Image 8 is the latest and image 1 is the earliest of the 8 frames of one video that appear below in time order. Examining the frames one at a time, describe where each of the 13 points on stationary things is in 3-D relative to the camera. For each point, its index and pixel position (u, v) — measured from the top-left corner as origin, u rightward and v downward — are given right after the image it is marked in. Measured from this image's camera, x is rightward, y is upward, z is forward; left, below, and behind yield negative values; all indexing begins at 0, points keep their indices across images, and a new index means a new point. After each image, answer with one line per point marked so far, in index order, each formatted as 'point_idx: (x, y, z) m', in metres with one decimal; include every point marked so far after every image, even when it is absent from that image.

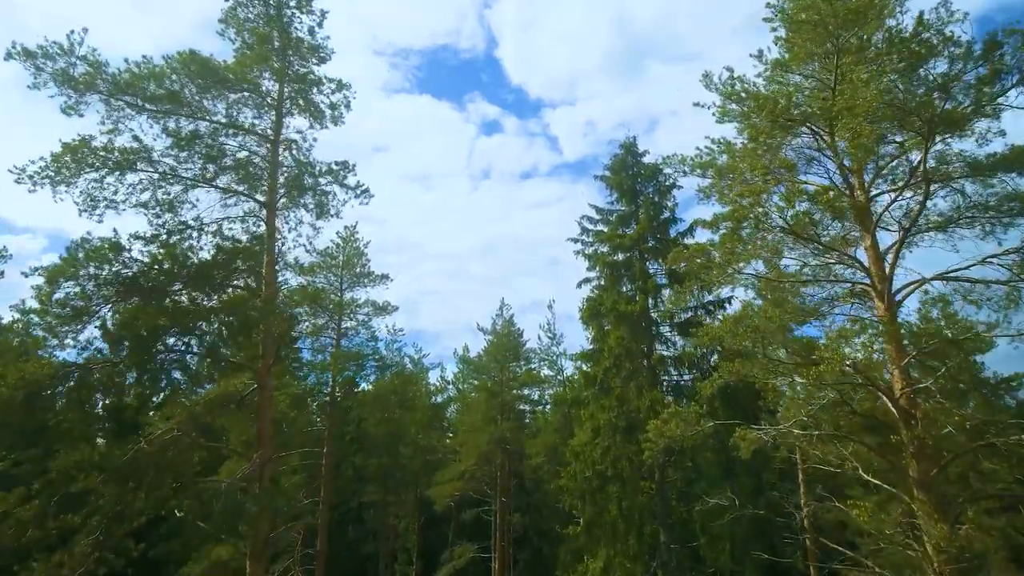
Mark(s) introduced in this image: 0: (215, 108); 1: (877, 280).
0: (-5.2, +3.1, +13.7) m
1: (+6.2, +0.1, +13.4) m
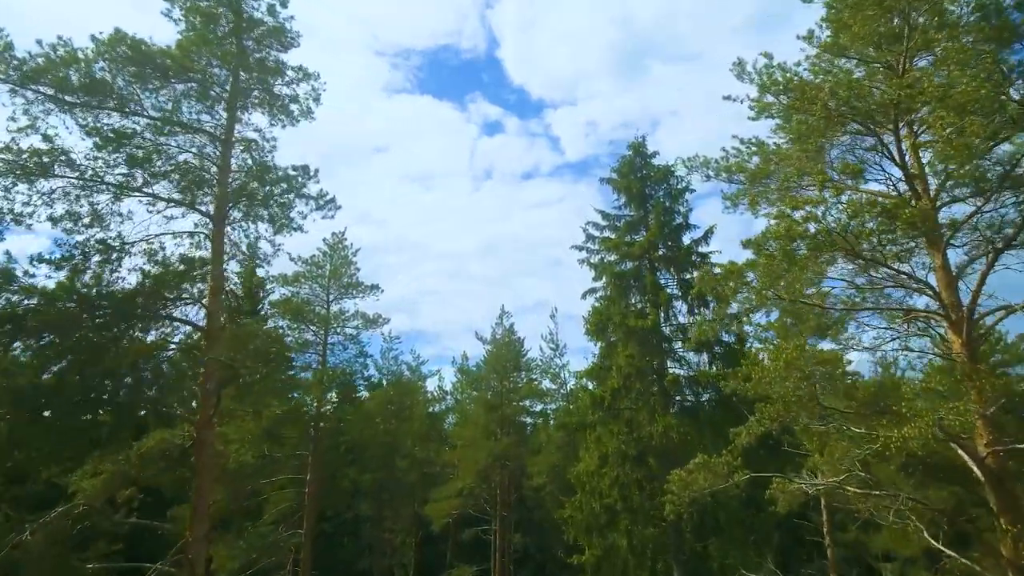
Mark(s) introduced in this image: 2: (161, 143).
0: (-5.3, +2.7, +11.4) m
1: (+6.2, -0.3, +11.0) m
2: (-5.1, +2.1, +11.3) m
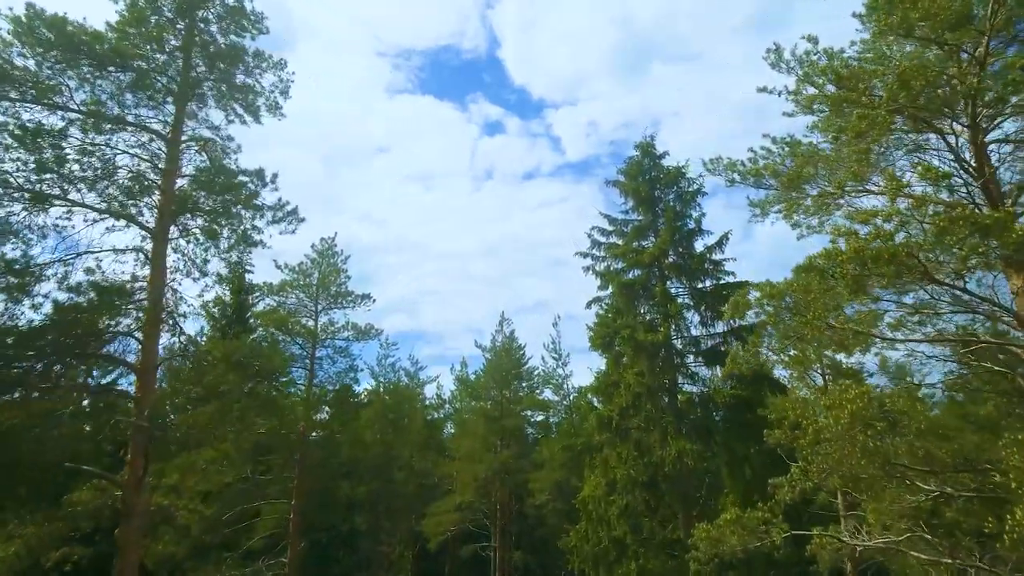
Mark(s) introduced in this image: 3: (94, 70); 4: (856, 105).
0: (-5.3, +2.4, +9.6) m
1: (+6.2, -0.6, +9.2) m
2: (-5.1, +1.8, +9.5) m
3: (-5.1, +2.7, +9.6) m
4: (+4.4, +2.3, +9.9) m
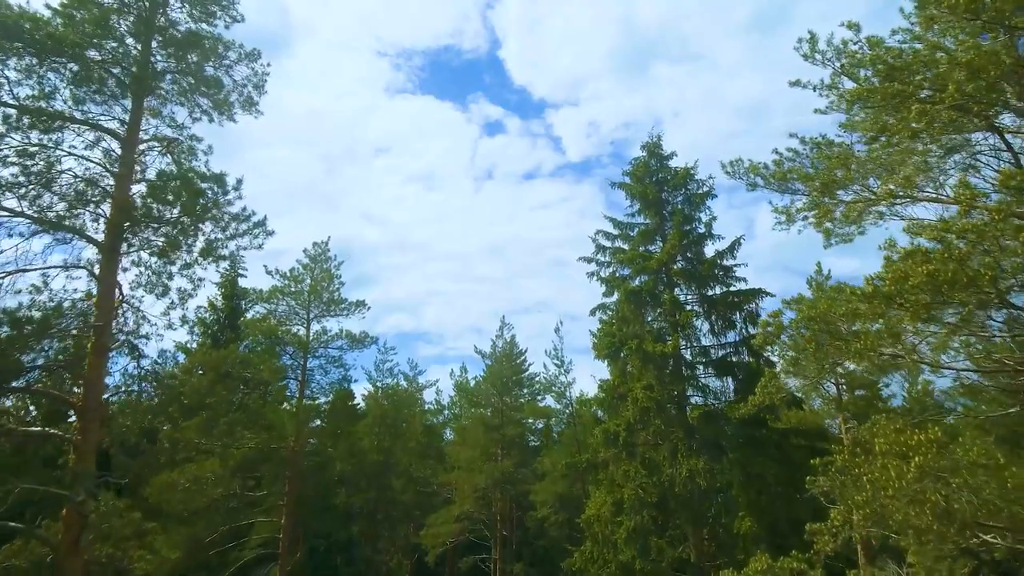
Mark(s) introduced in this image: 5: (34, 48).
0: (-5.3, +2.2, +8.4) m
1: (+6.2, -0.9, +8.0) m
2: (-5.1, +1.5, +8.3) m
3: (-5.1, +2.4, +8.4) m
4: (+4.4, +2.1, +8.7) m
5: (-5.2, +2.6, +8.4) m
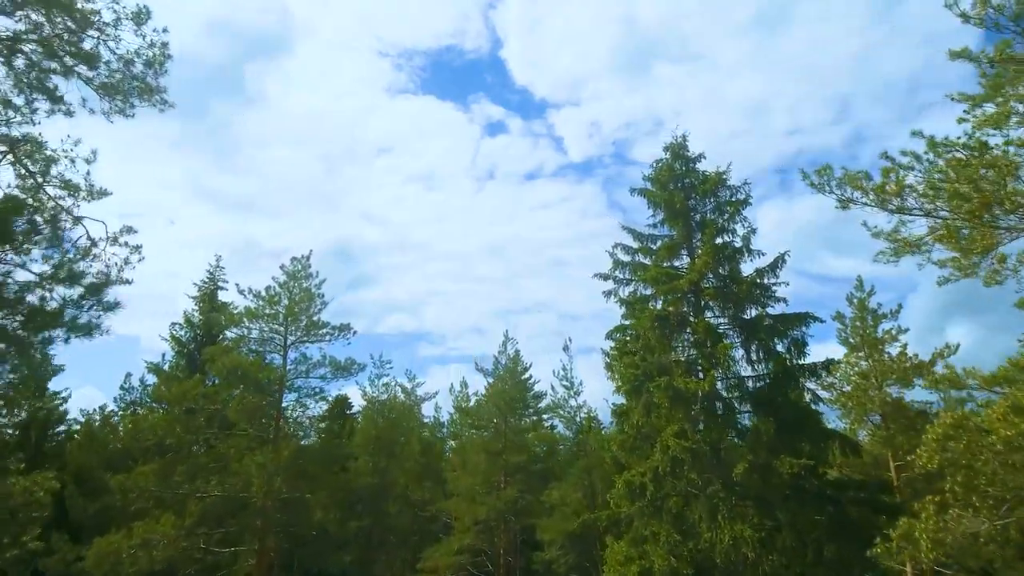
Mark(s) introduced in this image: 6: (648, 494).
0: (-5.1, +1.5, +5.1) m
1: (+6.3, -1.5, +4.7) m
2: (-4.9, +0.9, +5.0) m
3: (-5.0, +1.8, +5.1) m
4: (+4.5, +1.4, +5.4) m
5: (-5.0, +2.0, +5.1) m
6: (+3.2, -4.9, +18.6) m
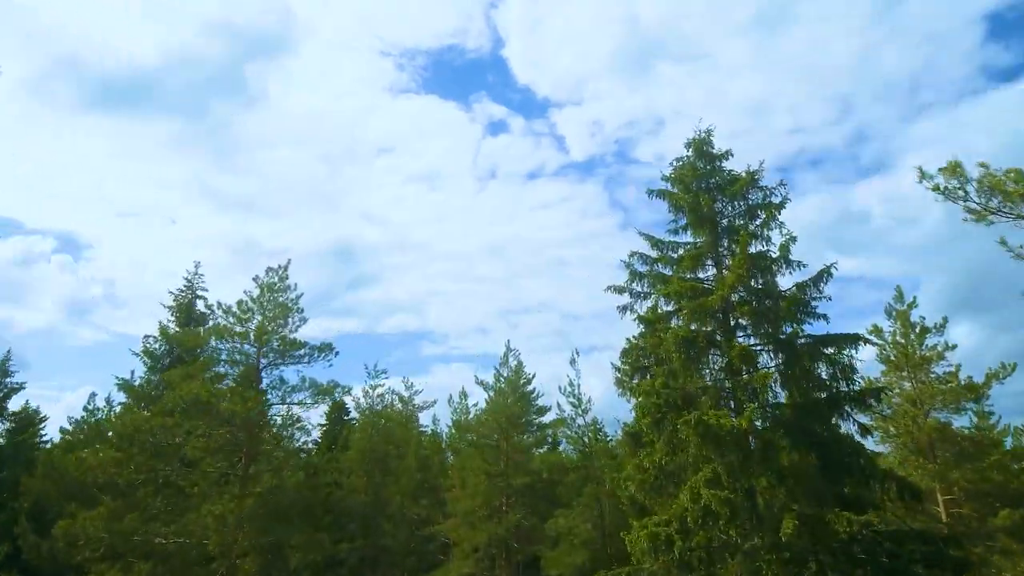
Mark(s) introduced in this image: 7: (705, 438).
0: (-5.1, +1.1, +2.4) m
1: (+6.4, -1.9, +1.9) m
2: (-4.9, +0.5, +2.3) m
3: (-4.9, +1.4, +2.4) m
4: (+4.6, +1.0, +2.6) m
5: (-5.0, +1.5, +2.4) m
6: (+3.3, -5.3, +15.9) m
7: (+4.0, -3.1, +16.1) m
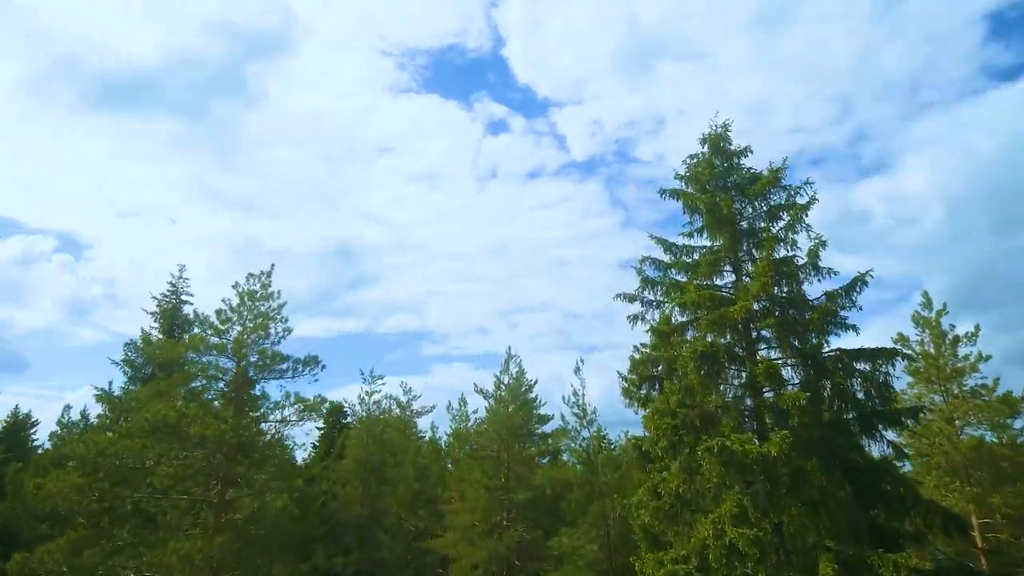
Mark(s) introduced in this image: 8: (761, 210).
0: (-5.0, +0.9, +0.7) m
1: (+6.4, -2.1, +0.3) m
2: (-4.9, +0.3, +0.6) m
3: (-4.9, +1.2, +0.7) m
4: (+4.6, +0.8, +1.0) m
5: (-4.9, +1.3, +0.7) m
6: (+3.3, -5.5, +14.2) m
7: (+4.0, -3.3, +14.5) m
8: (+6.0, +1.9, +18.6) m
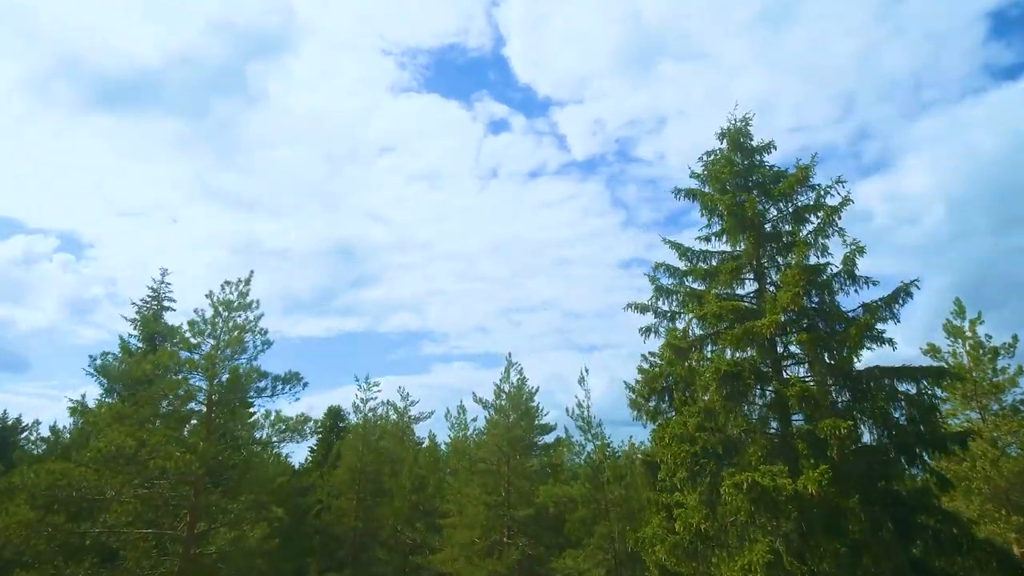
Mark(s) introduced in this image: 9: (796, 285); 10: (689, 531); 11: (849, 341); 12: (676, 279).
0: (-5.0, +0.7, -1.0) m
1: (+6.4, -2.3, -1.5) m
2: (-4.9, 0.0, -1.1) m
3: (-4.9, +1.0, -1.0) m
4: (+4.6, +0.6, -0.8) m
5: (-4.9, +1.1, -1.0) m
6: (+3.3, -5.7, +12.5) m
7: (+4.0, -3.5, +12.7) m
8: (+6.0, +1.7, +16.9) m
9: (+5.5, +0.1, +15.3) m
10: (+3.4, -4.6, +14.8) m
11: (+6.4, -1.0, +15.2) m
12: (+3.7, +0.2, +17.4) m
